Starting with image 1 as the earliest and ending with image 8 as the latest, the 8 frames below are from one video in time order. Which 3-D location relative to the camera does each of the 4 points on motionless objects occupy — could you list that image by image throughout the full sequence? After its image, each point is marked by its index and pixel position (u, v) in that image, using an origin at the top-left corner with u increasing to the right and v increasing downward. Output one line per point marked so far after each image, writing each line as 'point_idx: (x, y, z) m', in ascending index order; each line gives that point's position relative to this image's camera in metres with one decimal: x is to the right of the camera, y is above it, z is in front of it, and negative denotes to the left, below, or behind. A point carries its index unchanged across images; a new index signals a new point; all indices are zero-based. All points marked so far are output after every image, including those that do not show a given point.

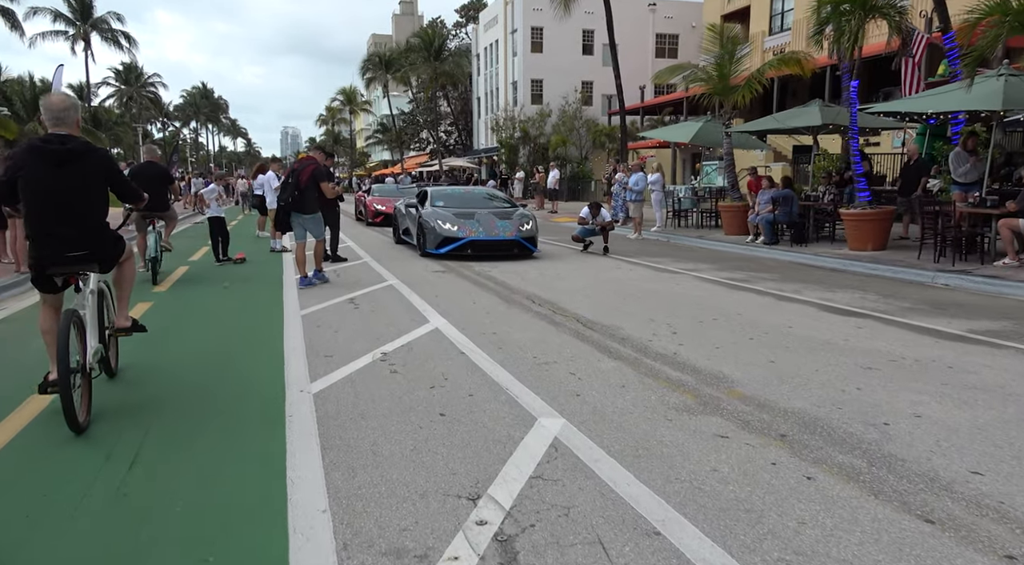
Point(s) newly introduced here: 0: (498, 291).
0: (-0.2, -0.1, +9.0) m
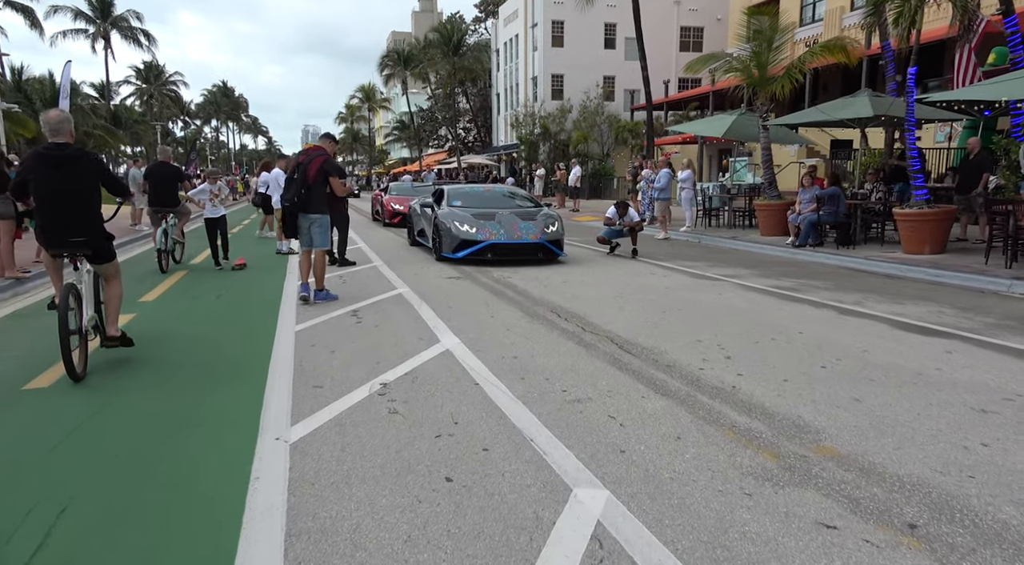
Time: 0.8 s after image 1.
0: (+0.1, -0.2, +8.0) m
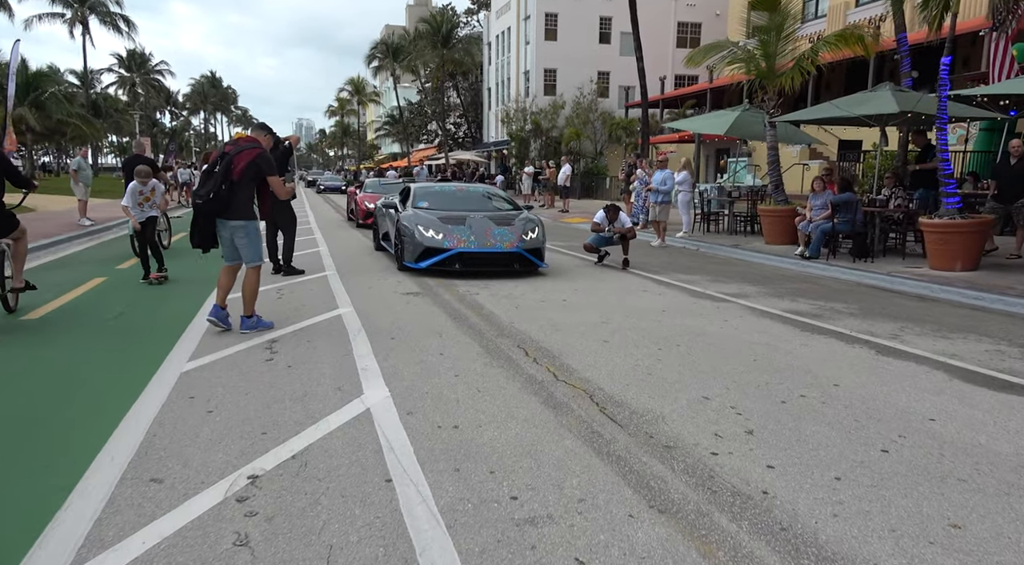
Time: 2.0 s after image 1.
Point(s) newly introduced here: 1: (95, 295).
0: (-0.3, -0.4, +6.5) m
1: (-5.0, -0.2, +8.2) m
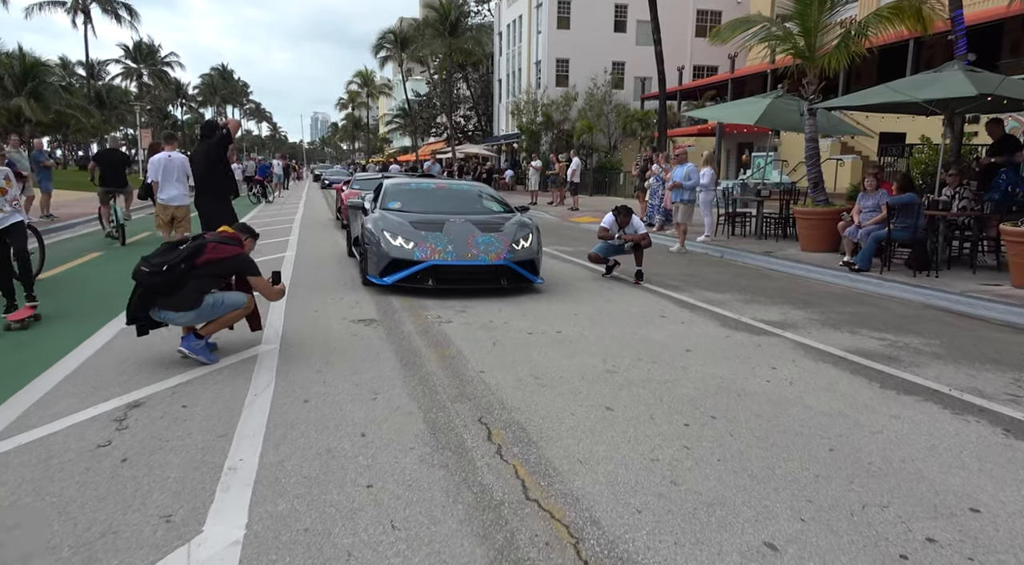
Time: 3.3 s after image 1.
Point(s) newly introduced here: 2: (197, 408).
0: (-0.5, -0.7, +4.7) m
1: (-5.2, -0.4, +6.5) m
2: (-1.9, -0.8, +4.2) m
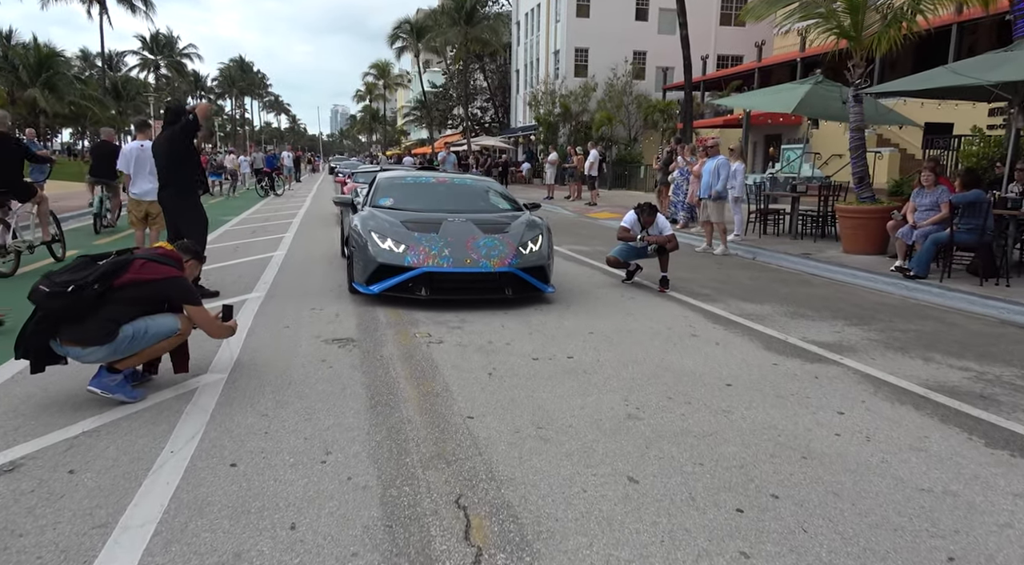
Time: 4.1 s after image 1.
0: (-0.5, -0.8, +3.6) m
1: (-5.2, -0.5, +5.5) m
2: (-2.0, -0.9, +3.1) m
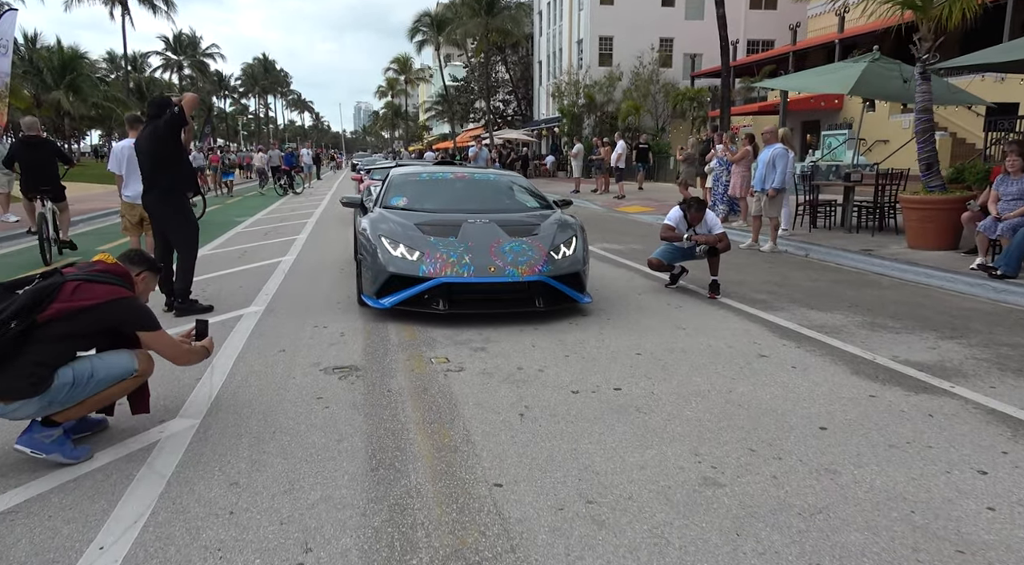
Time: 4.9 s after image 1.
0: (-0.4, -1.0, +2.7) m
1: (-5.0, -0.7, +4.8) m
2: (-1.8, -1.0, +2.3) m
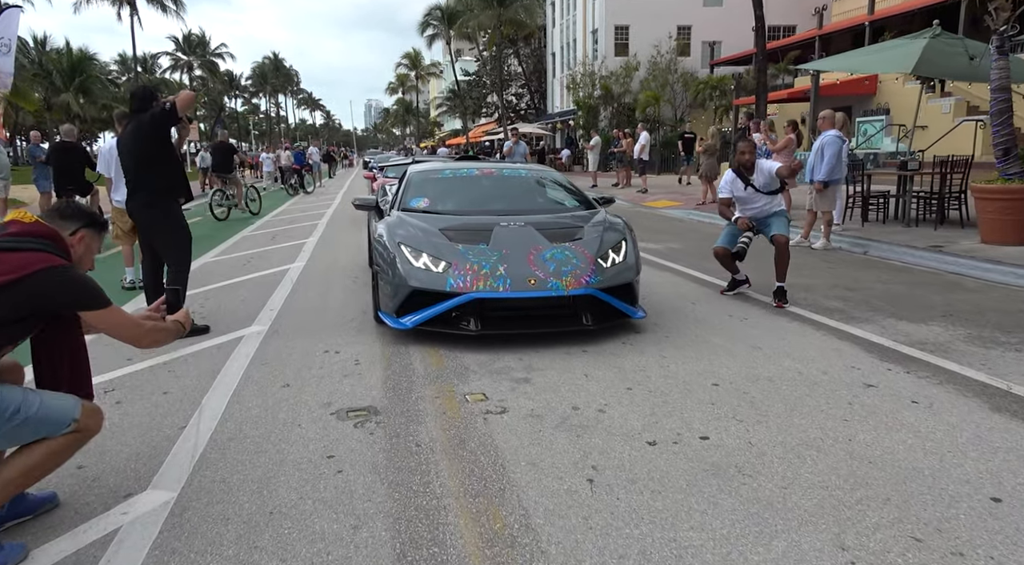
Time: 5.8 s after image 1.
0: (-0.1, -1.1, +1.8) m
1: (-4.7, -0.9, +4.0) m
2: (-1.5, -1.2, +1.4) m
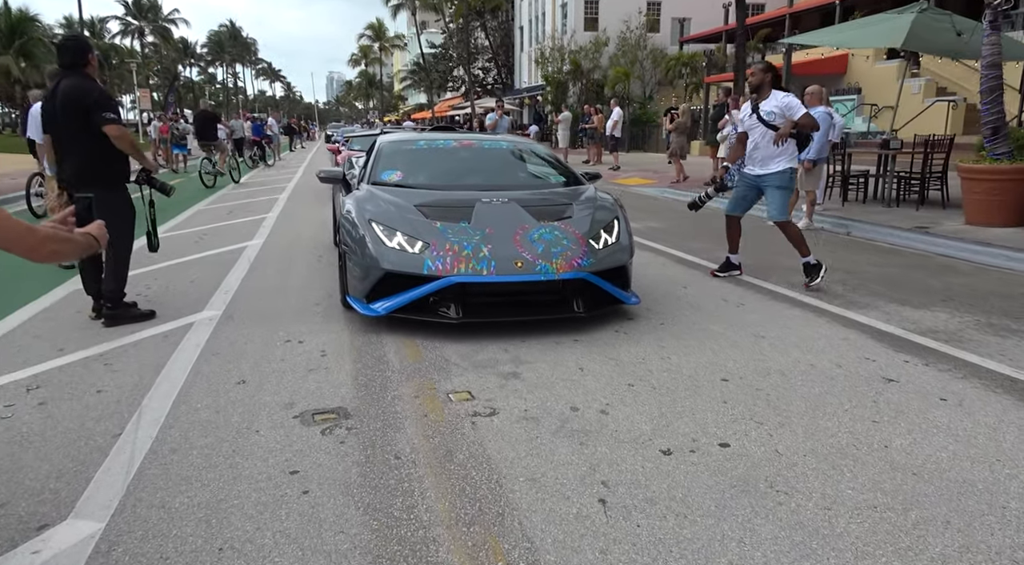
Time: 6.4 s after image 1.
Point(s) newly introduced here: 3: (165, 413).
0: (0.0, -1.1, +1.4) m
1: (-4.7, -0.8, +3.3) m
2: (-1.4, -1.2, +0.9) m
3: (-1.7, -0.6, +3.5) m
